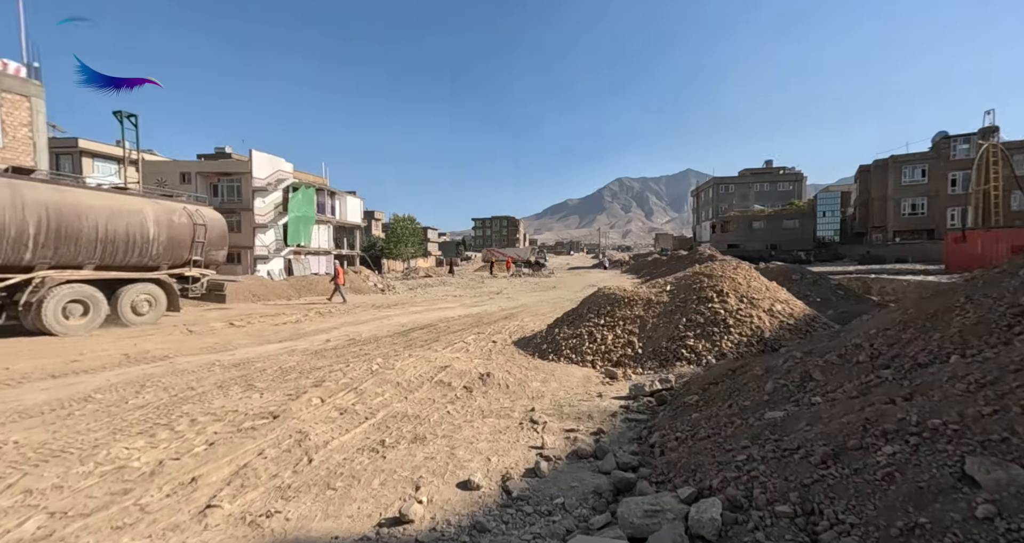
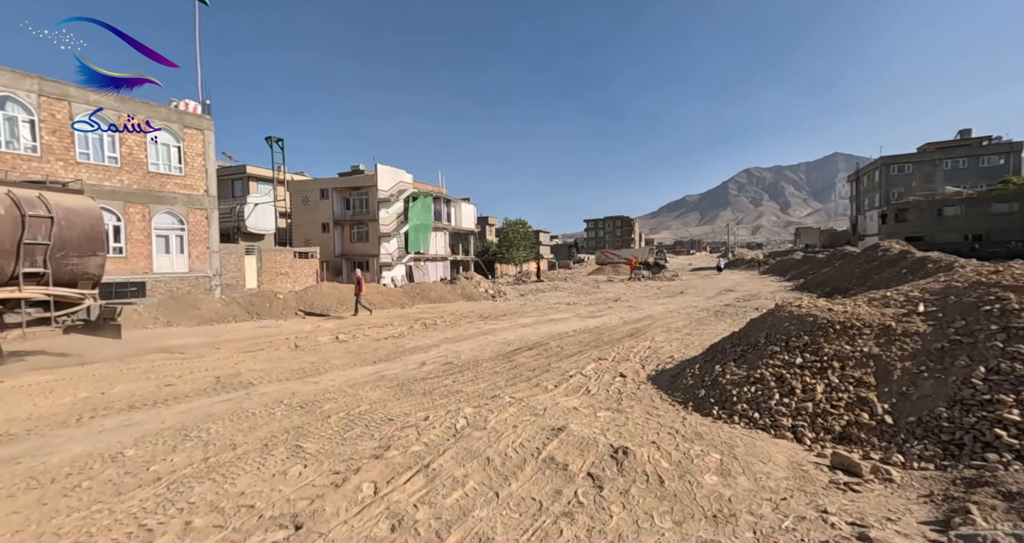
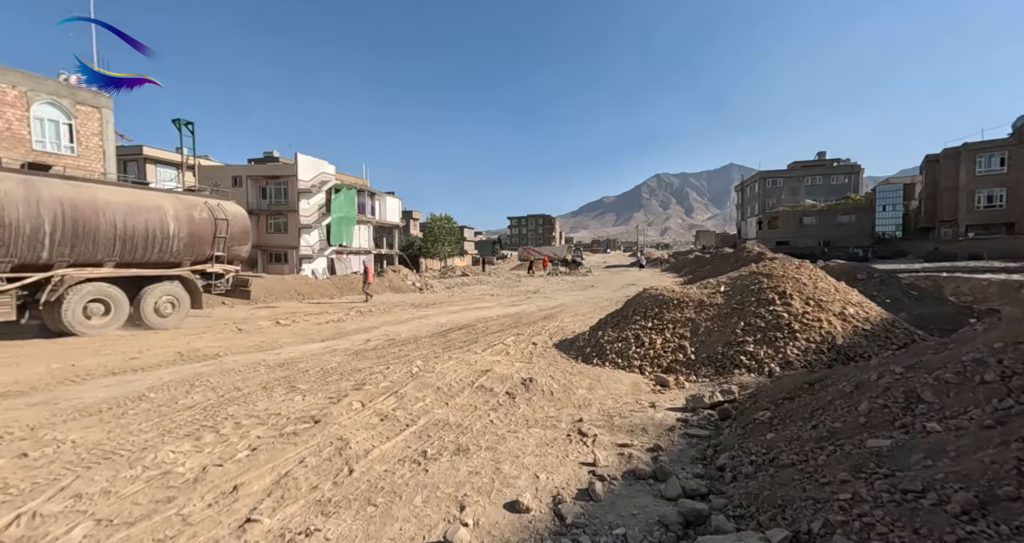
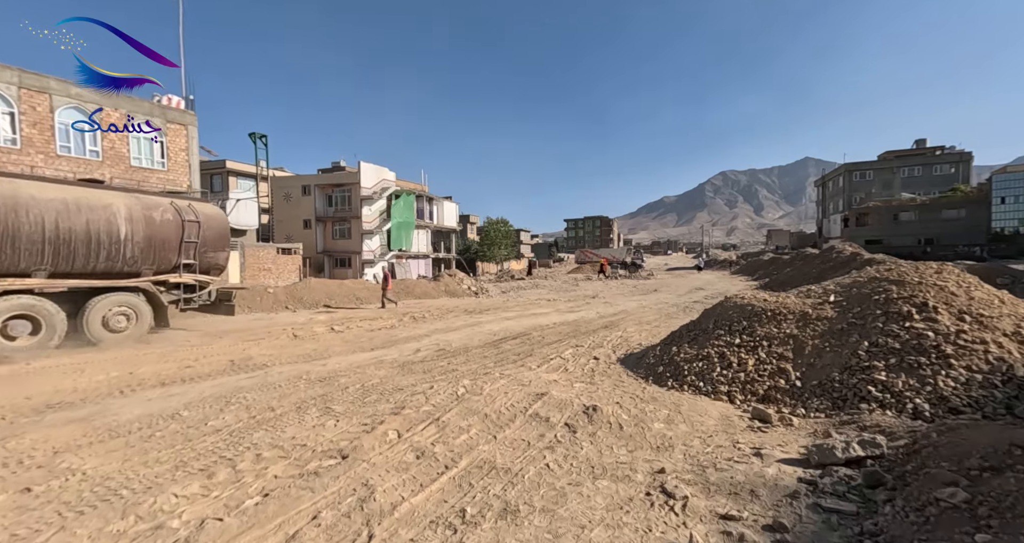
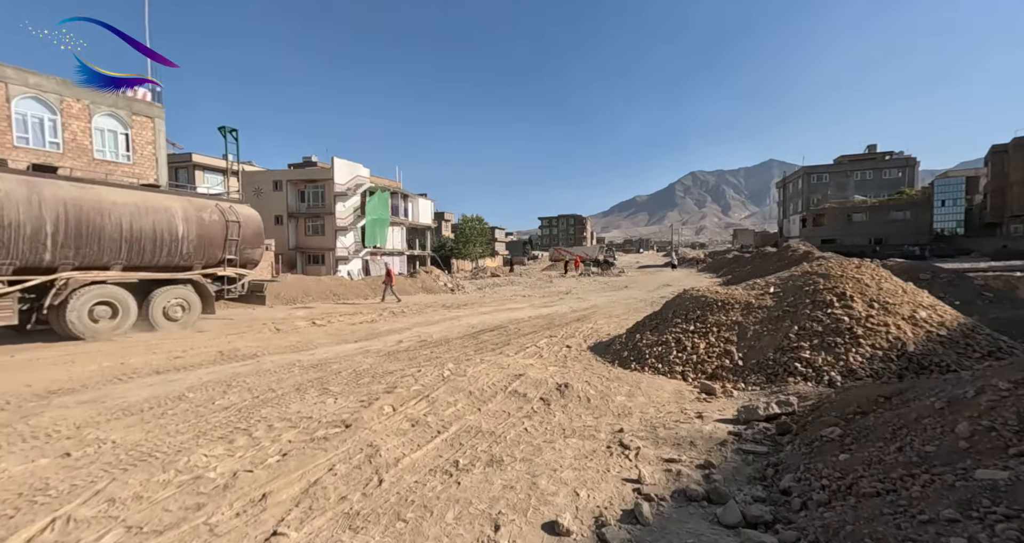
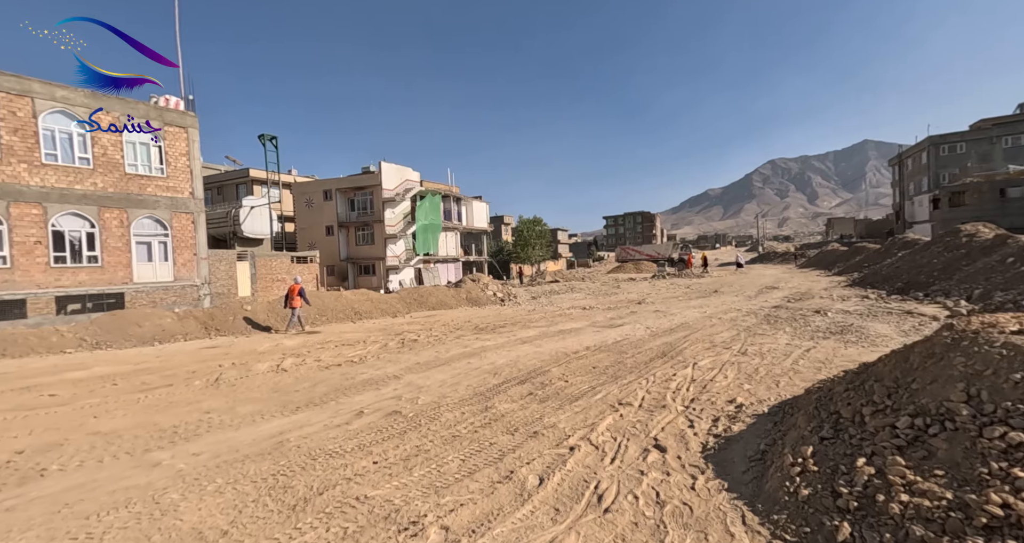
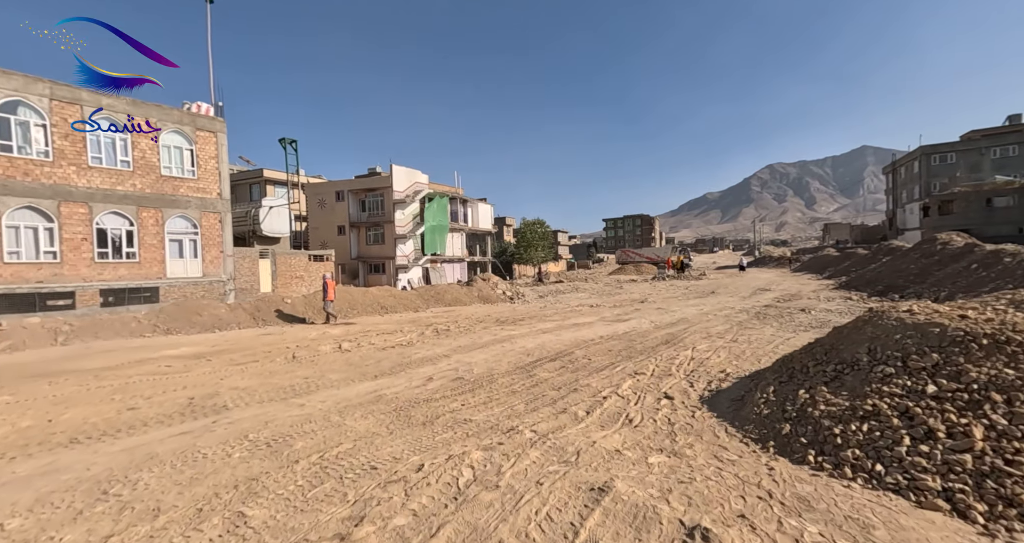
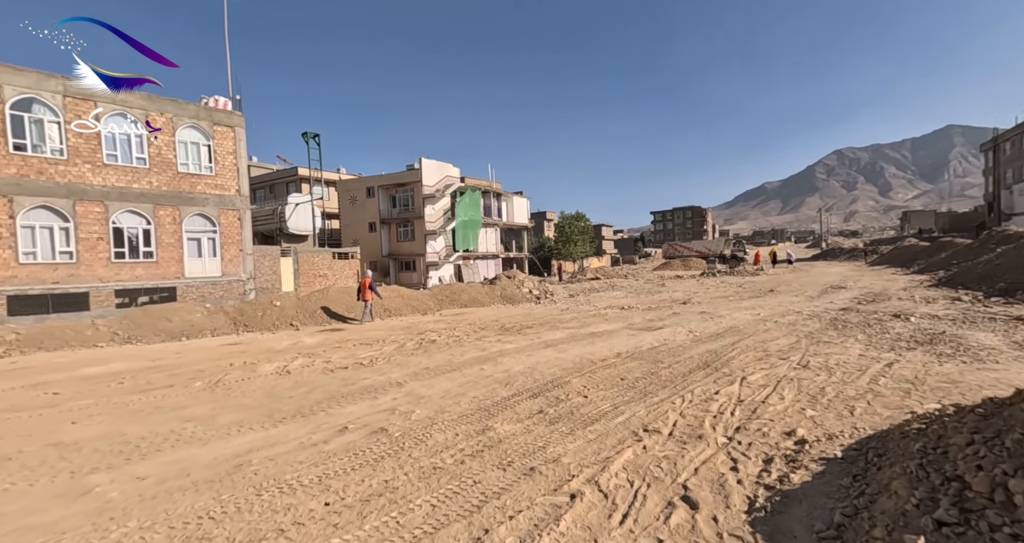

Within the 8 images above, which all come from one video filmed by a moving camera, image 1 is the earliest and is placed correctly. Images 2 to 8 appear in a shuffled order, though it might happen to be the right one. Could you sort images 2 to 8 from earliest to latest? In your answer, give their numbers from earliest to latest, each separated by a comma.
3, 5, 4, 2, 7, 6, 8
